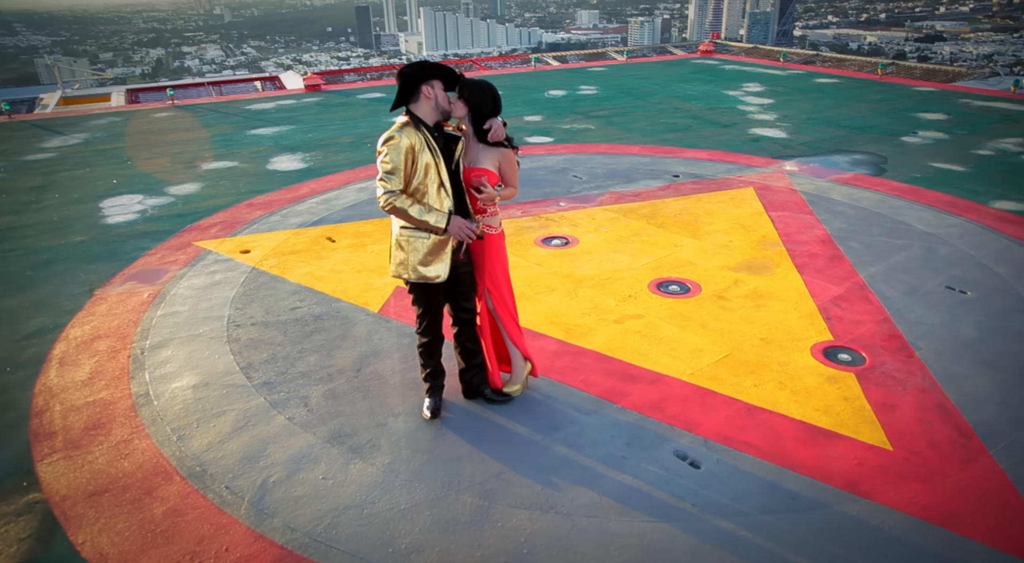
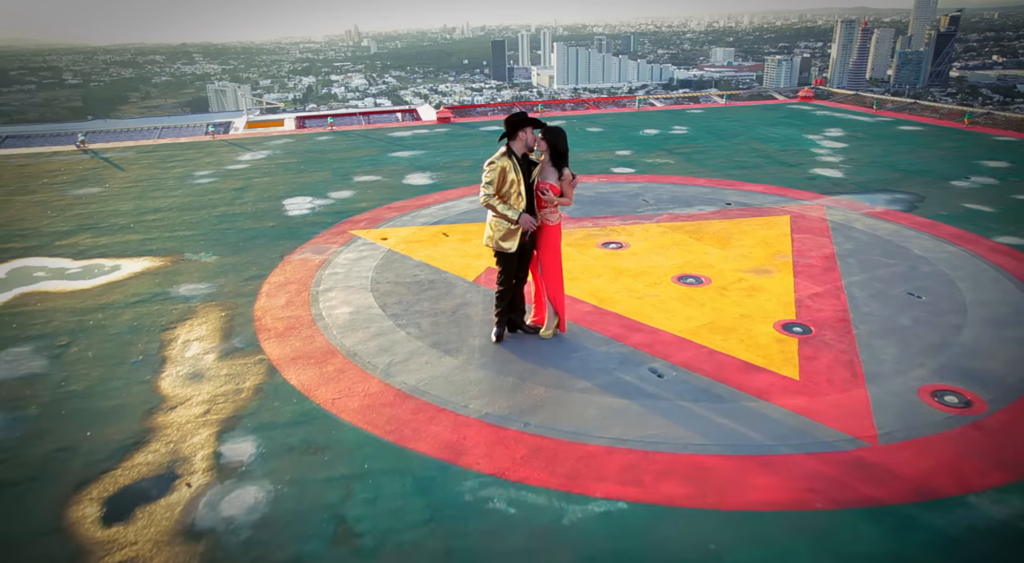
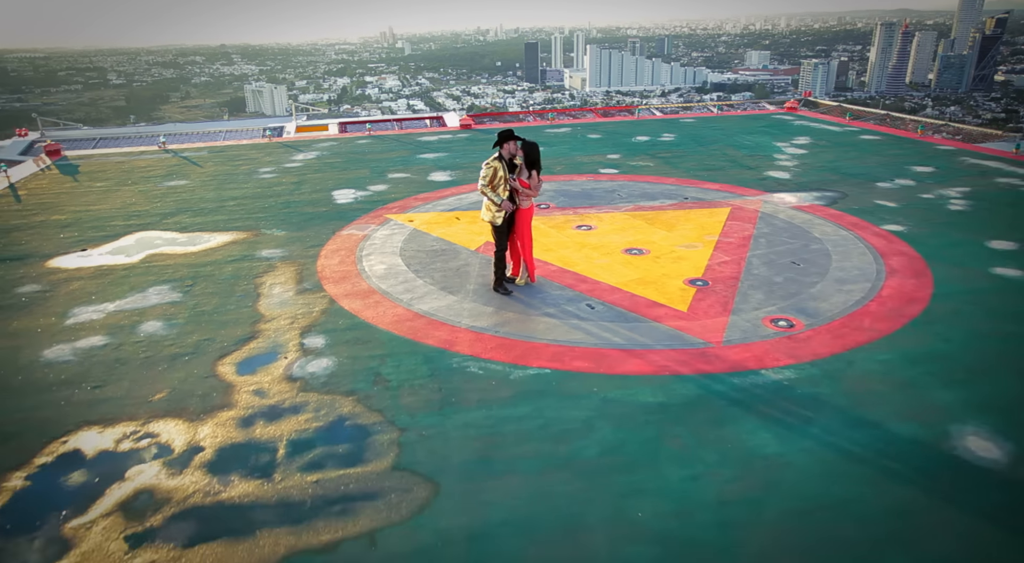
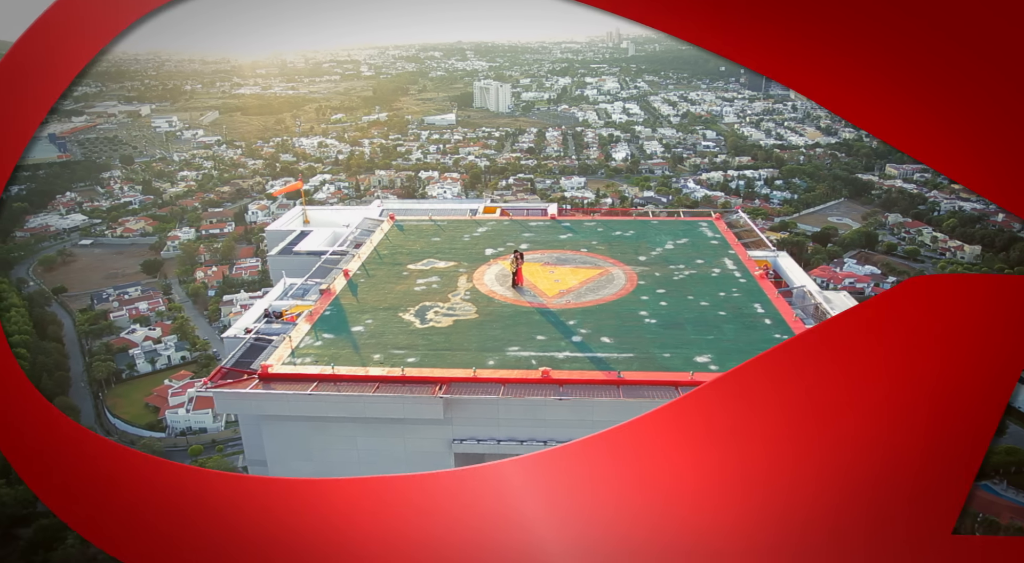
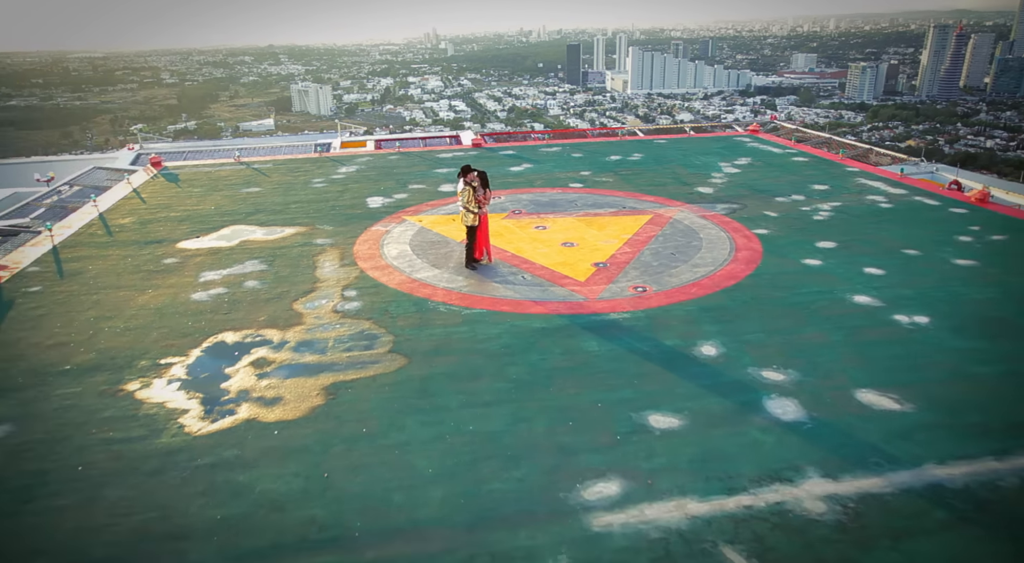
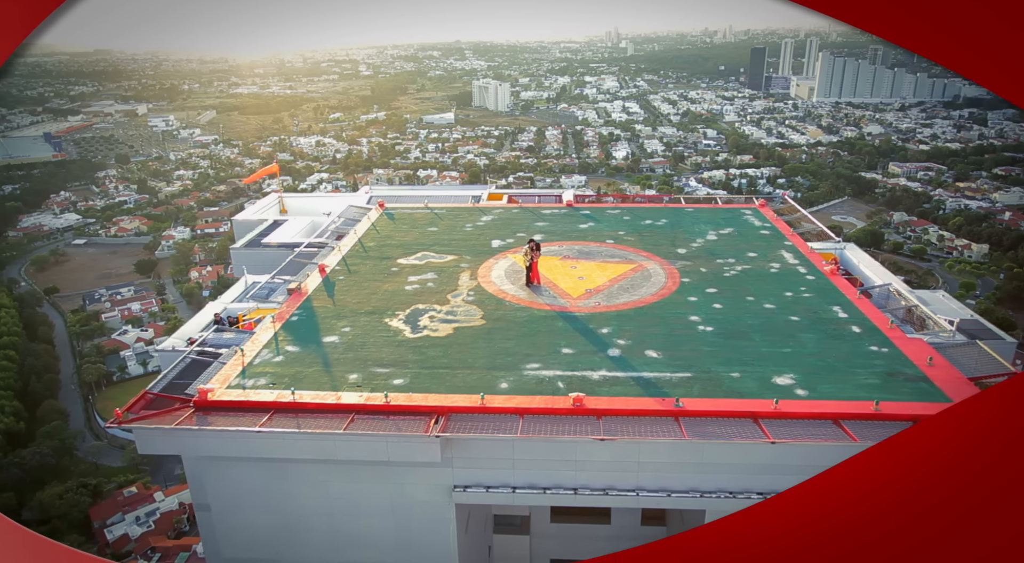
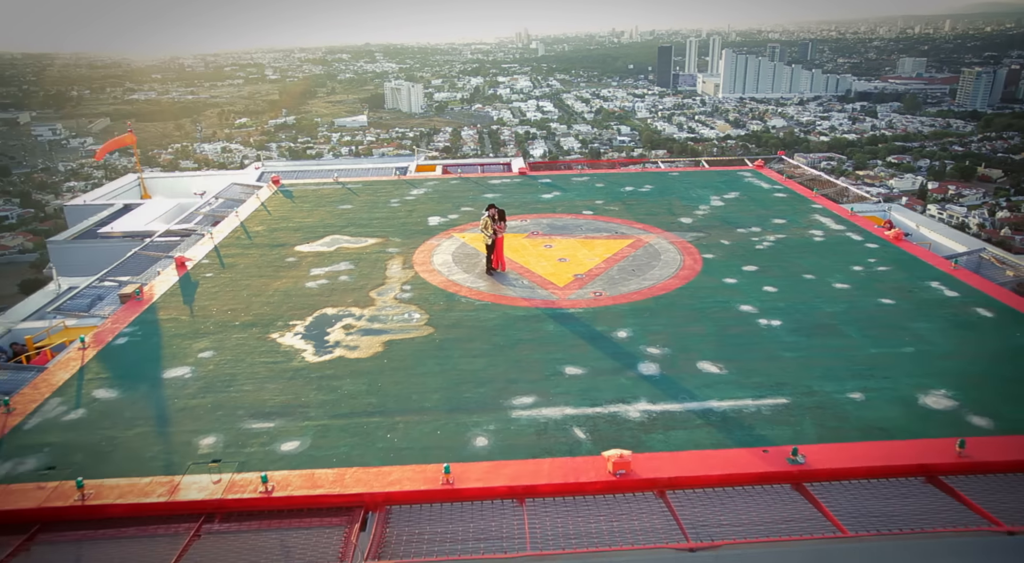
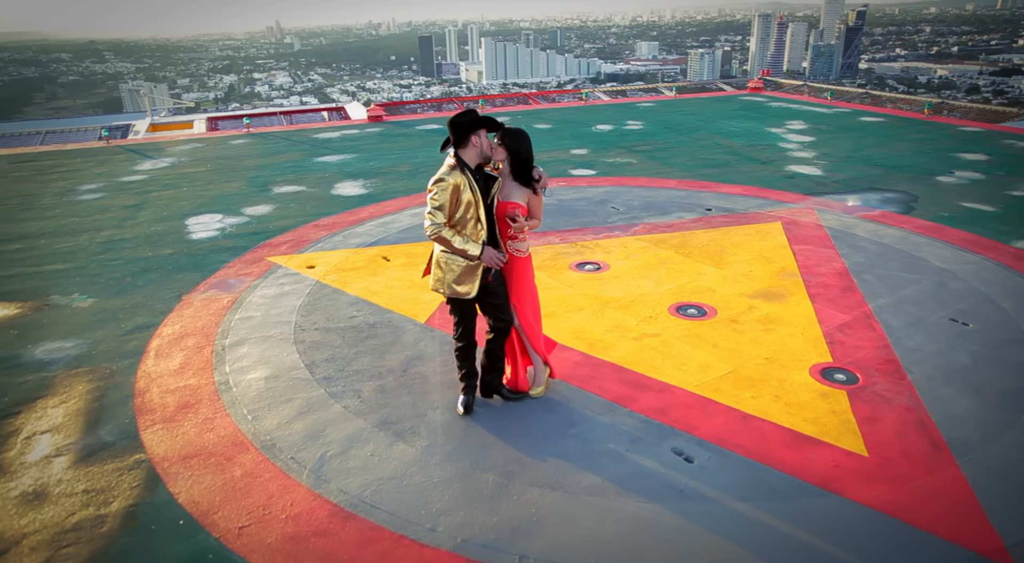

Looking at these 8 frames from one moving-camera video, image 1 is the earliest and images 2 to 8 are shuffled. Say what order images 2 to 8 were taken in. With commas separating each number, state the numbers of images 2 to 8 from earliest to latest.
8, 2, 3, 5, 7, 6, 4
